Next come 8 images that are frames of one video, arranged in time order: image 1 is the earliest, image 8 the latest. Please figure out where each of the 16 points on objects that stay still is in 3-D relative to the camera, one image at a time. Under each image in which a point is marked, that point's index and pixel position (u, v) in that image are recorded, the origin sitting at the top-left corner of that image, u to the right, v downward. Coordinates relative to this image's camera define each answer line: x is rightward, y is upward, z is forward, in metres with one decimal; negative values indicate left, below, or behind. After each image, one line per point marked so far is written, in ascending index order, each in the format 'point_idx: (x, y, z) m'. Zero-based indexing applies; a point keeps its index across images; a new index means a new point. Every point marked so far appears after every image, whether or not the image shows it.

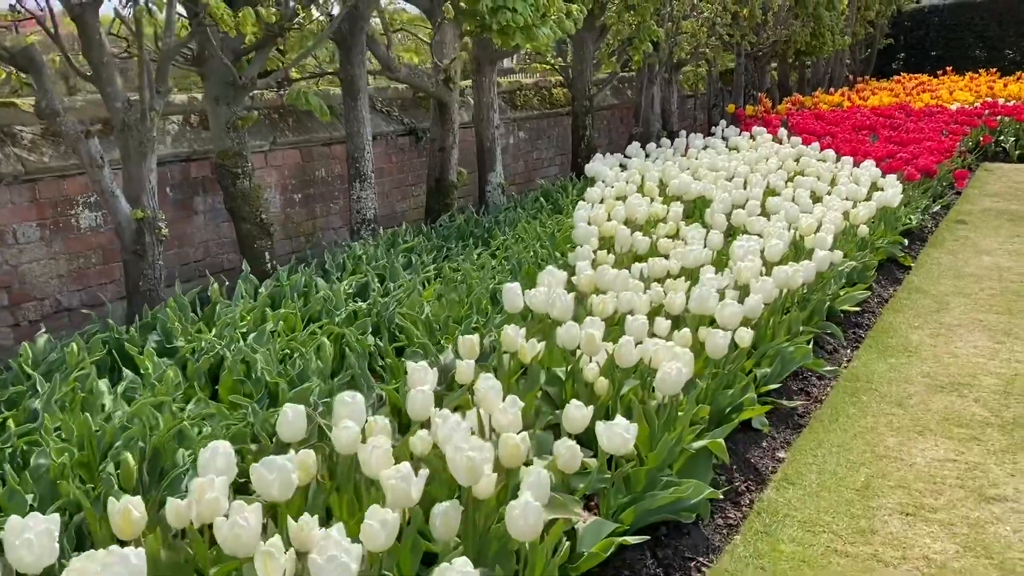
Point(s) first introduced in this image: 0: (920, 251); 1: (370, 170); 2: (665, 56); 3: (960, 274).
0: (+2.5, +0.2, +5.5) m
1: (-0.8, +0.7, +5.1) m
2: (+1.4, +2.1, +8.2) m
3: (+2.5, +0.1, +4.9) m
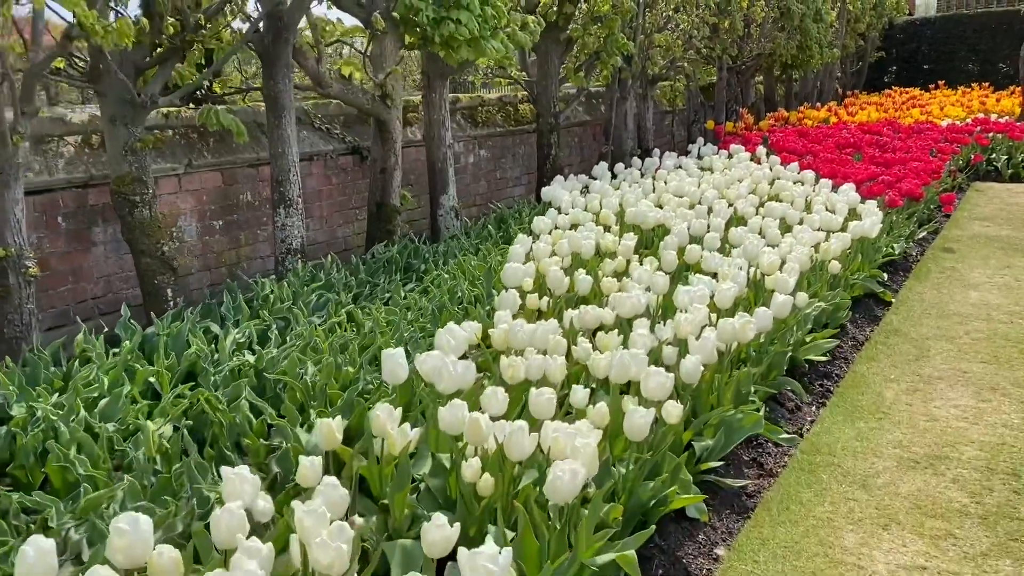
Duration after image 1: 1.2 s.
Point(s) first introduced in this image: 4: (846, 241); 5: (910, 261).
0: (+2.2, 0.0, +5.0) m
1: (-1.1, +0.5, +4.6) m
2: (+1.1, +1.9, +7.8) m
3: (+2.2, -0.1, +4.5) m
4: (+1.6, +0.2, +4.3) m
5: (+2.5, +0.2, +5.6) m
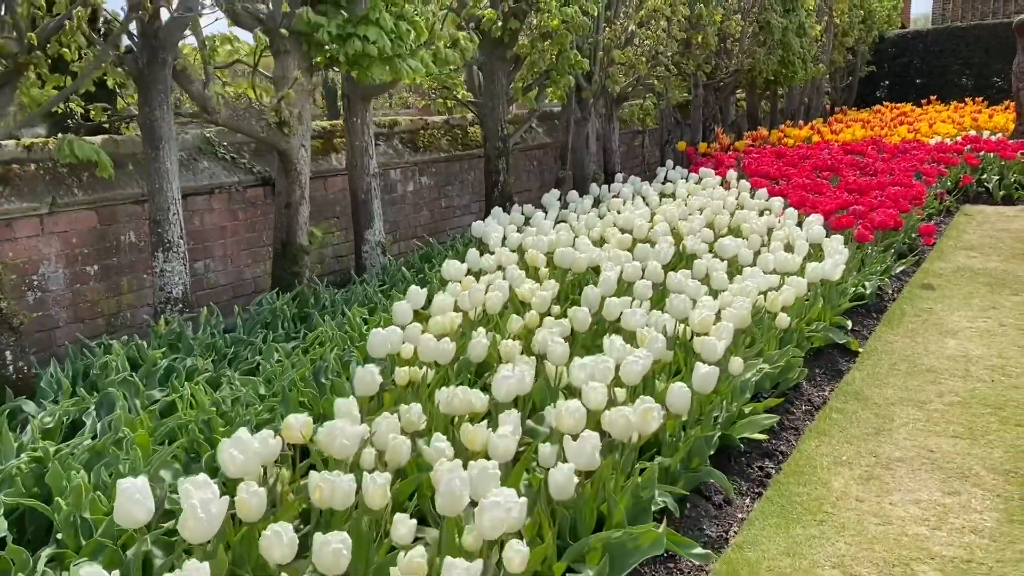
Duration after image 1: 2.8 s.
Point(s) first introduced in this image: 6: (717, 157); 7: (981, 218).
0: (+1.8, -0.2, +4.5) m
1: (-1.5, +0.2, +4.0) m
2: (+0.7, +1.6, +7.2) m
3: (+1.8, -0.3, +3.9) m
4: (+1.2, 0.0, +3.7) m
5: (+2.1, -0.1, +5.0) m
6: (+1.9, +1.2, +8.2) m
7: (+4.2, +0.6, +7.9) m
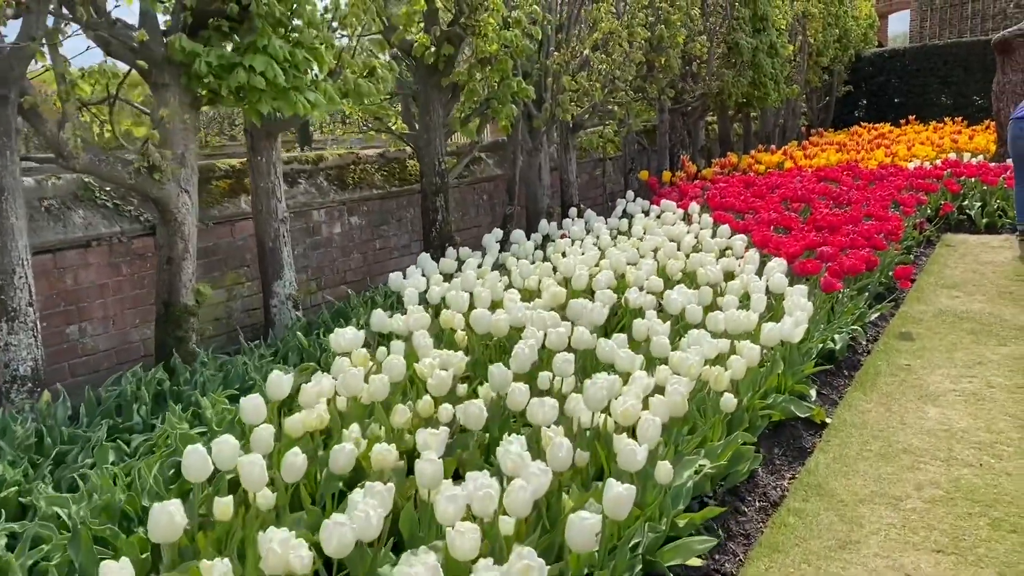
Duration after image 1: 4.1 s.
0: (+1.4, -0.5, +3.9) m
1: (-1.9, -0.1, +3.4) m
2: (+0.3, +1.3, +6.7) m
3: (+1.4, -0.6, +3.3) m
4: (+0.9, -0.3, +3.2) m
5: (+1.7, -0.3, +4.4) m
6: (+1.5, +0.9, +7.7) m
7: (+3.8, +0.3, +7.4) m
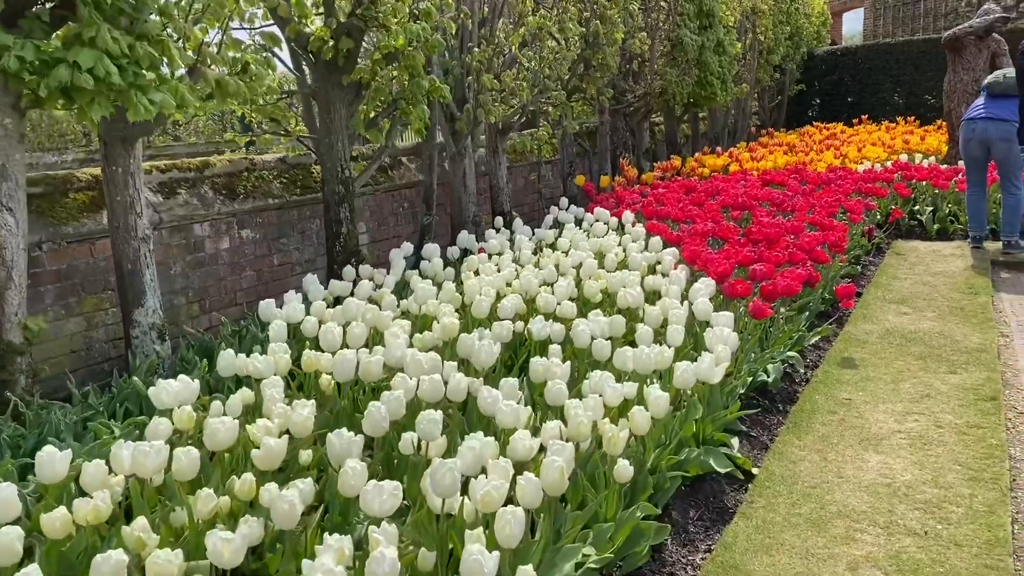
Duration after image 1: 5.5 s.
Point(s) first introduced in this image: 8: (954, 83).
0: (+1.0, -0.6, +3.4) m
1: (-2.3, -0.2, +2.8) m
2: (-0.3, +1.2, +6.2) m
3: (+1.0, -0.7, +2.8) m
4: (+0.4, -0.4, +2.7) m
5: (+1.3, -0.4, +4.0) m
6: (+0.9, +0.8, +7.2) m
7: (+3.2, +0.2, +7.0) m
8: (+4.8, +2.3, +9.7) m
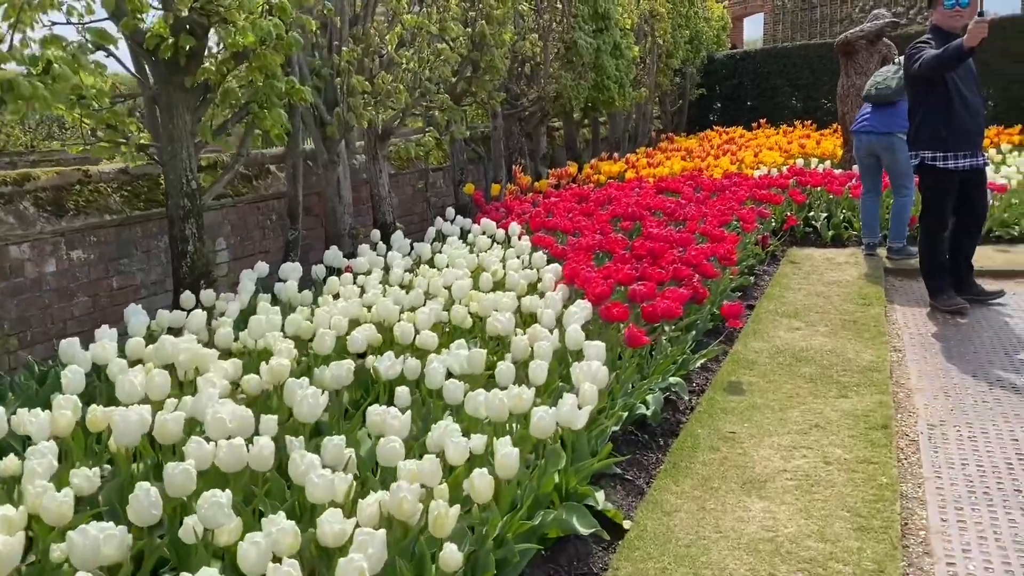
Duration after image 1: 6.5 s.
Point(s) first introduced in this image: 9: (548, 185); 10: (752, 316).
0: (+0.5, -0.7, +3.1) m
1: (-2.8, -0.4, +2.2) m
2: (-1.1, +1.0, +5.7) m
3: (+0.5, -0.8, +2.5) m
4: (0.0, -0.5, +2.3) m
5: (+0.7, -0.5, +3.7) m
6: (0.0, +0.7, +6.8) m
7: (+2.3, +0.2, +6.8) m
8: (+3.7, +2.2, +9.7) m
9: (+0.3, +0.9, +7.9) m
10: (+1.5, -0.2, +5.4) m
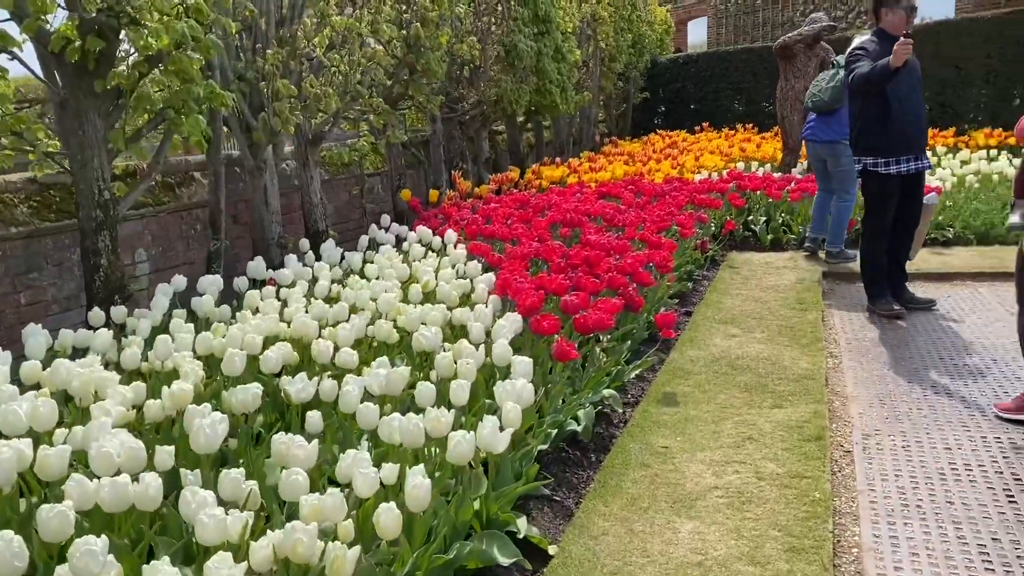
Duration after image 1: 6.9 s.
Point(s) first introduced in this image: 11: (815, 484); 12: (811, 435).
0: (+0.2, -0.7, +2.9) m
1: (-3.0, -0.4, +1.9) m
2: (-1.5, +1.0, +5.5) m
3: (+0.3, -0.8, +2.4) m
4: (-0.2, -0.5, +2.1) m
5: (+0.4, -0.6, +3.5) m
6: (-0.5, +0.6, +6.7) m
7: (+1.8, +0.1, +6.8) m
8: (+3.0, +2.2, +9.7) m
9: (-0.2, +0.9, +7.8) m
10: (+1.1, -0.2, +5.3) m
11: (+1.0, -0.7, +3.0) m
12: (+1.2, -0.6, +3.5) m
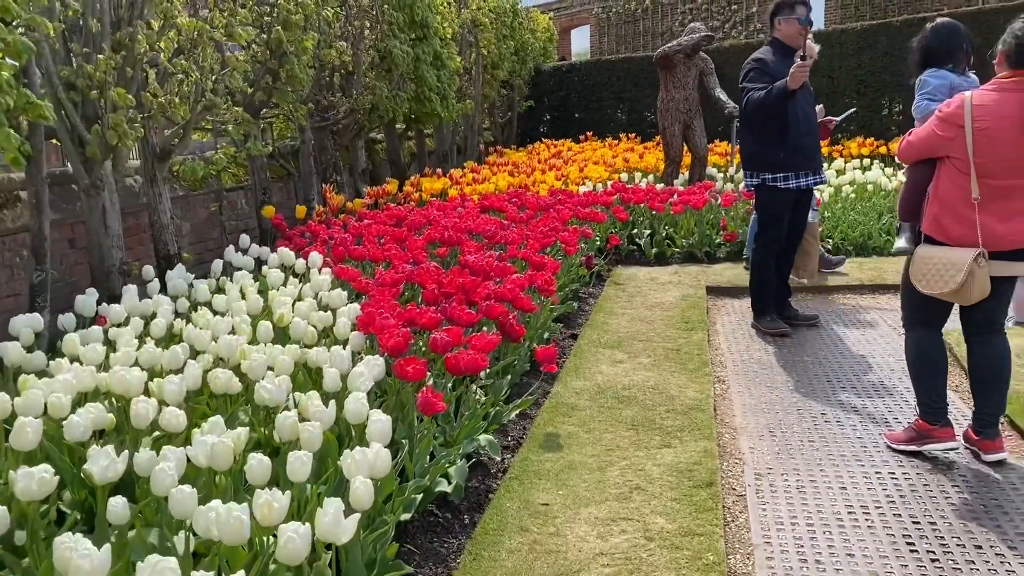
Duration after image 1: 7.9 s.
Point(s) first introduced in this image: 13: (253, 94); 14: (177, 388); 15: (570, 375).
0: (-0.2, -0.9, +2.6) m
1: (-3.3, -0.6, +1.1) m
2: (-2.3, +0.8, +4.9) m
3: (0.0, -1.0, +2.0) m
4: (-0.5, -0.7, +1.7) m
5: (-0.1, -0.7, +3.2) m
6: (-1.4, +0.4, +6.2) m
7: (+0.9, 0.0, +6.6) m
8: (+1.7, +2.0, +9.7) m
9: (-1.2, +0.7, +7.3) m
10: (+0.4, -0.3, +5.0) m
11: (+0.6, -0.8, +2.7) m
12: (+0.7, -0.7, +3.2) m
13: (-1.9, +1.4, +6.6) m
14: (-1.1, -0.3, +2.9) m
15: (+0.3, -0.4, +4.5) m
